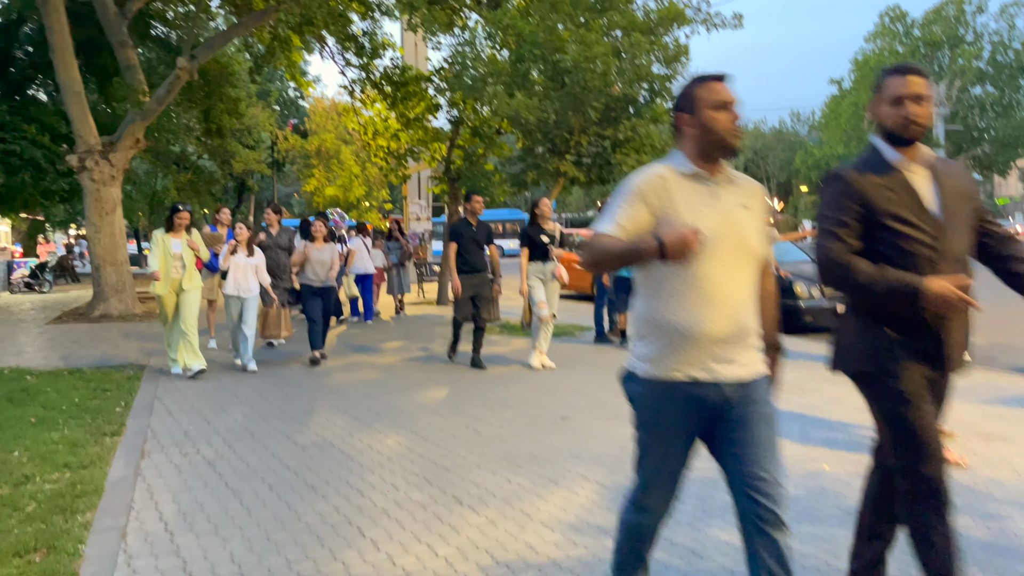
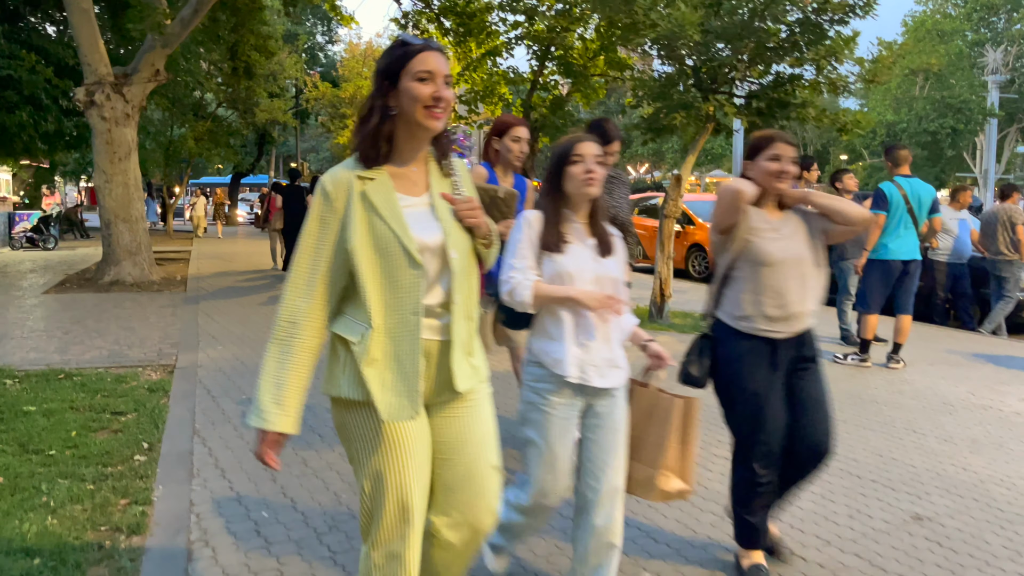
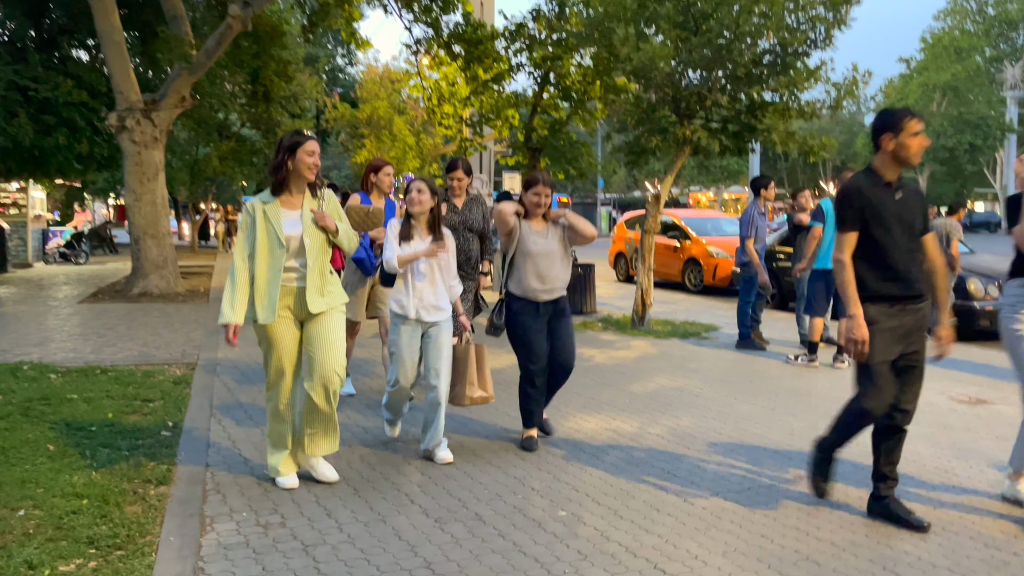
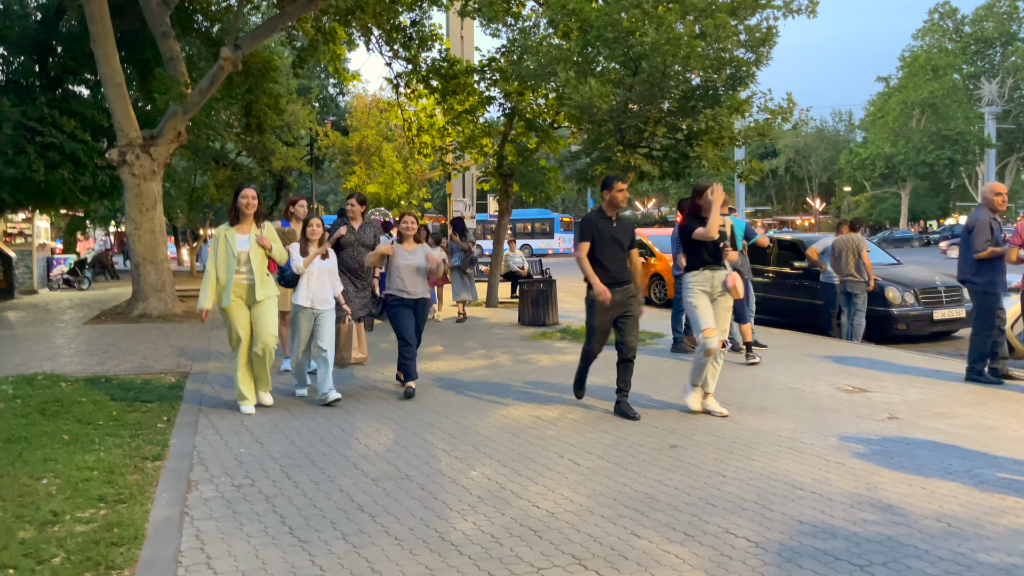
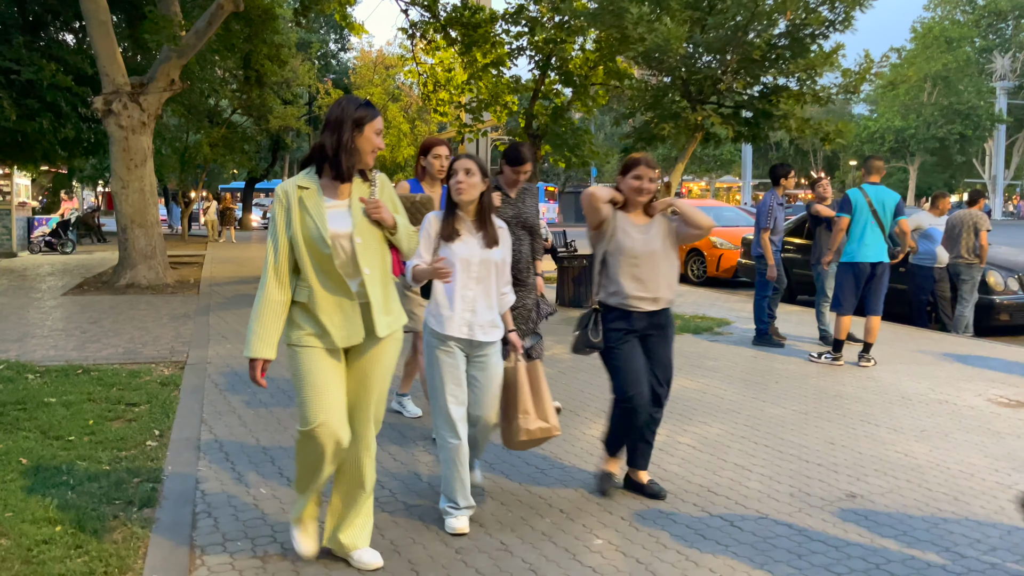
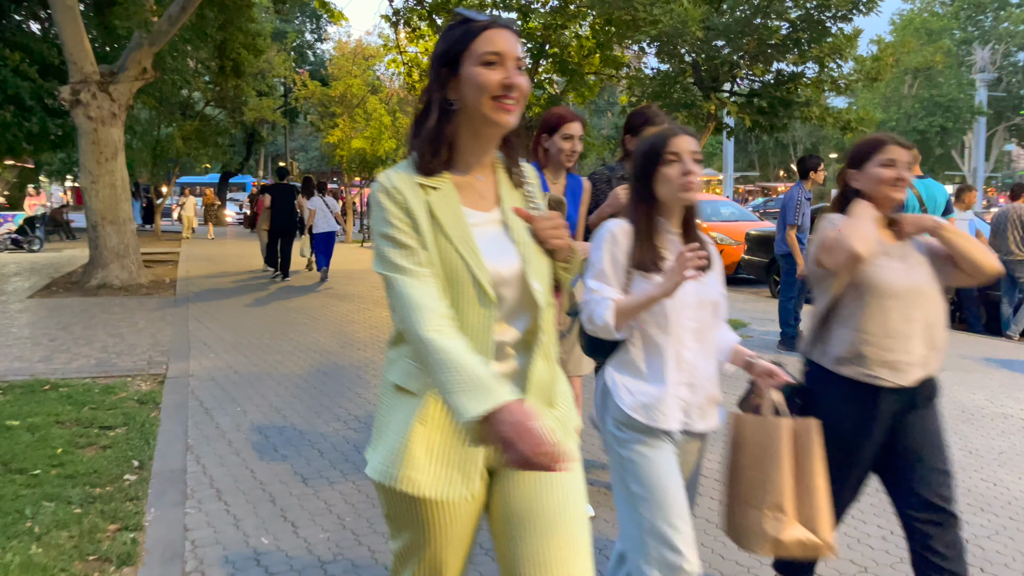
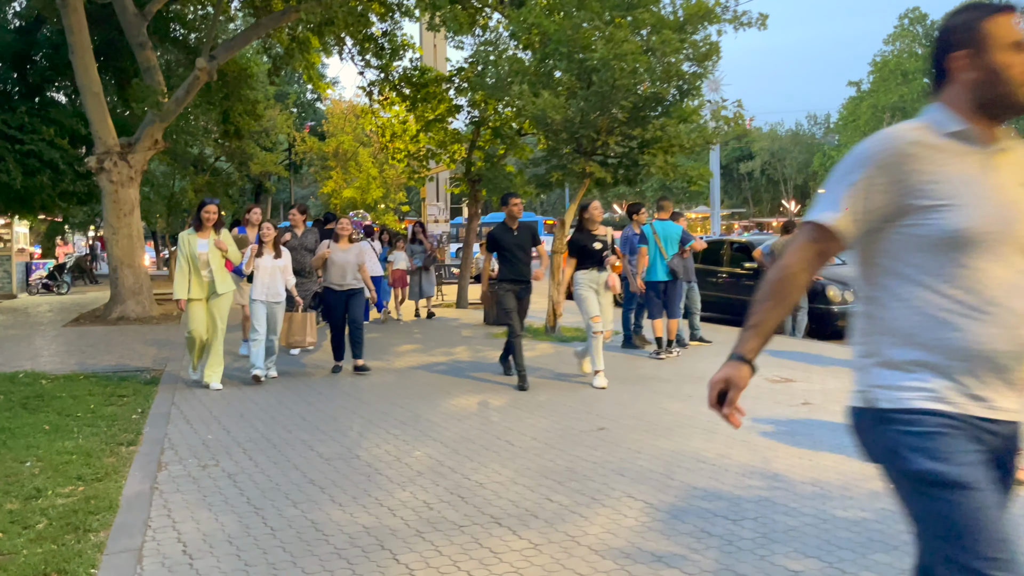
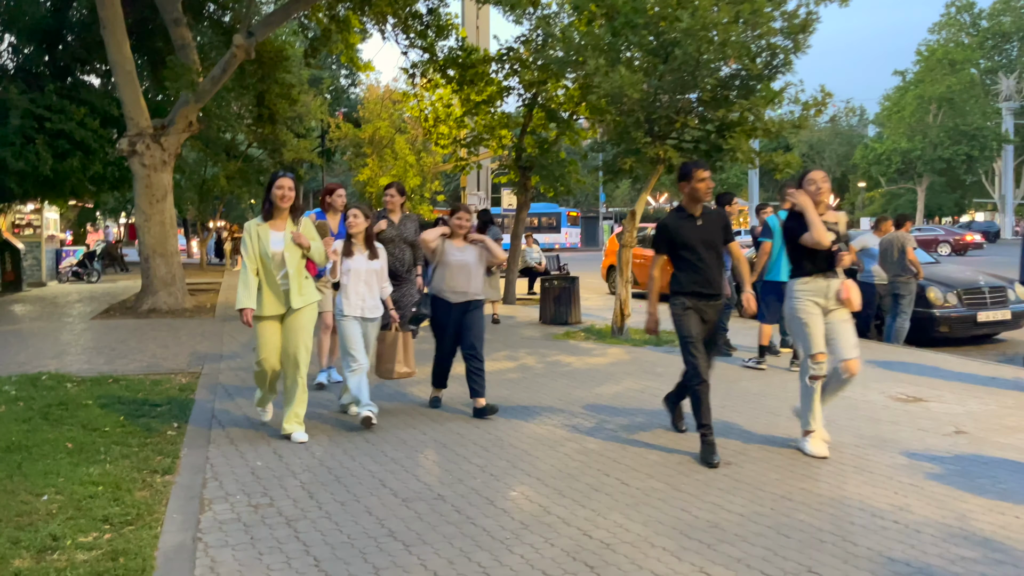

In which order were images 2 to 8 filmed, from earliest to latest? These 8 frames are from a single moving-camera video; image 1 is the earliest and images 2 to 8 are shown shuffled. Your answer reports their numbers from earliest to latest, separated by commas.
7, 4, 8, 3, 5, 2, 6
